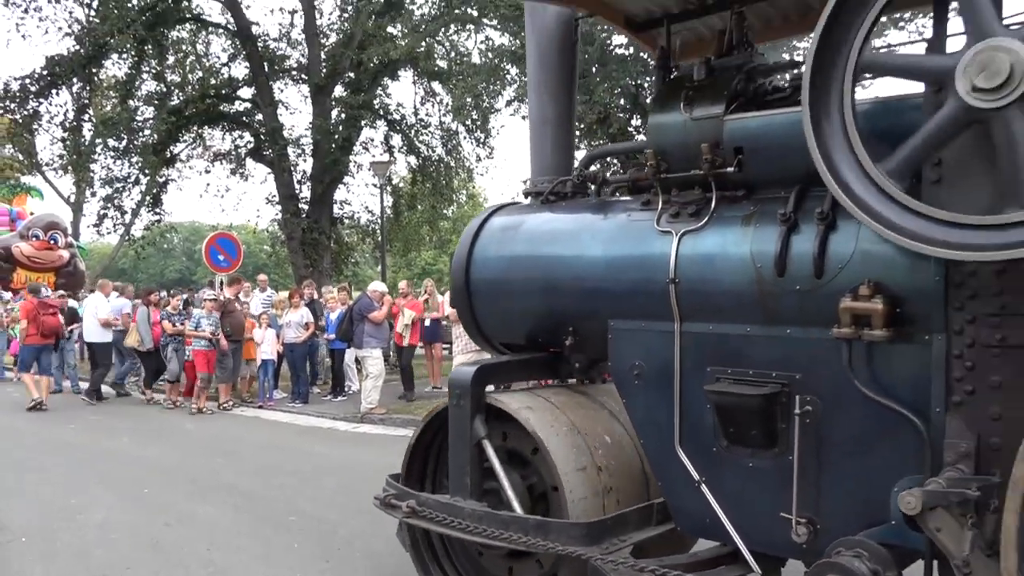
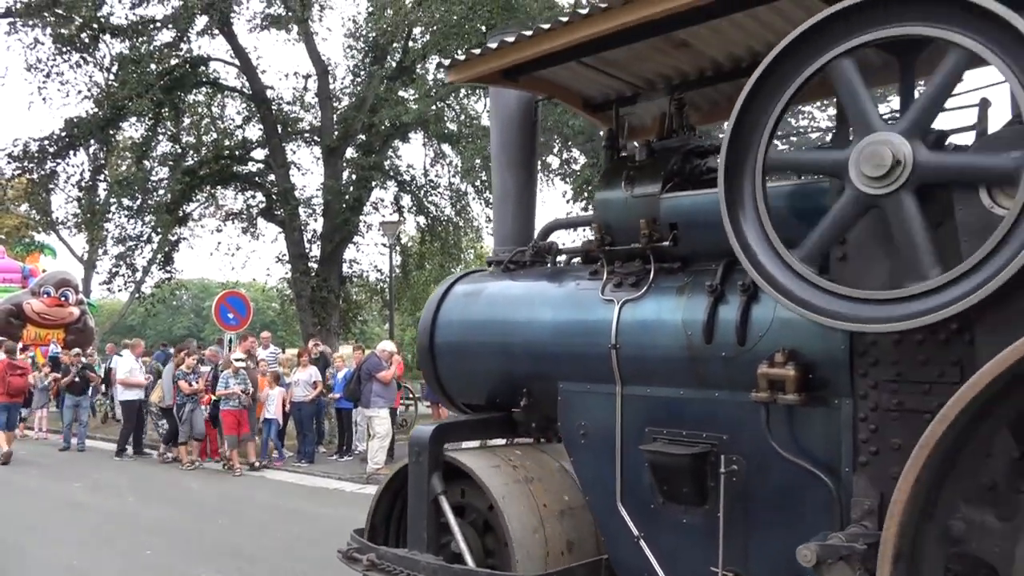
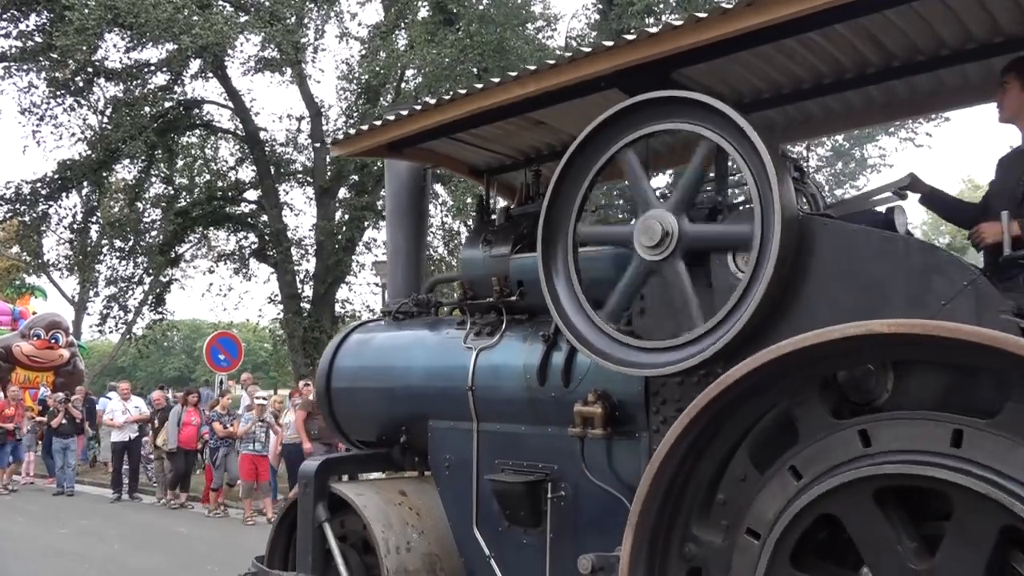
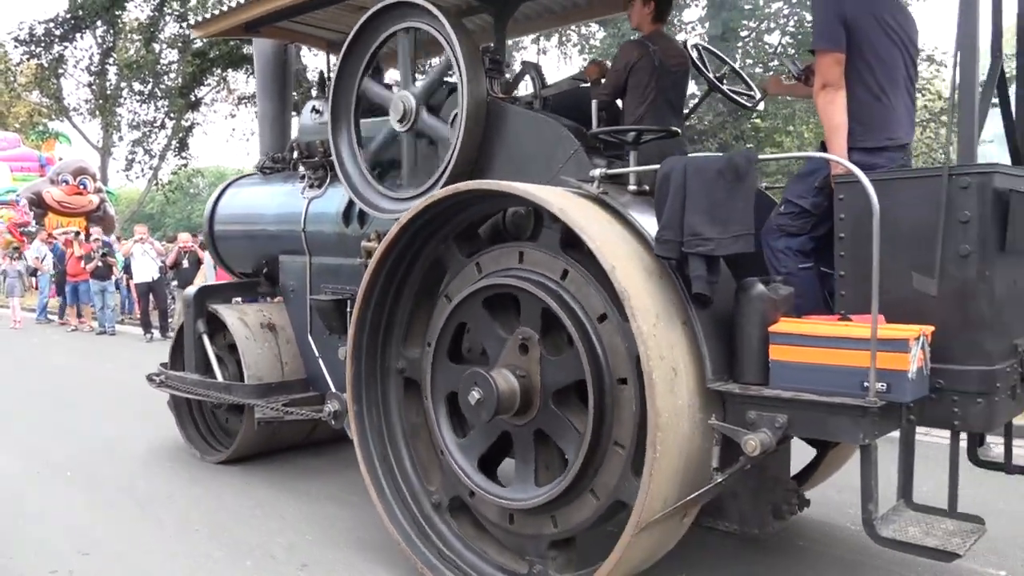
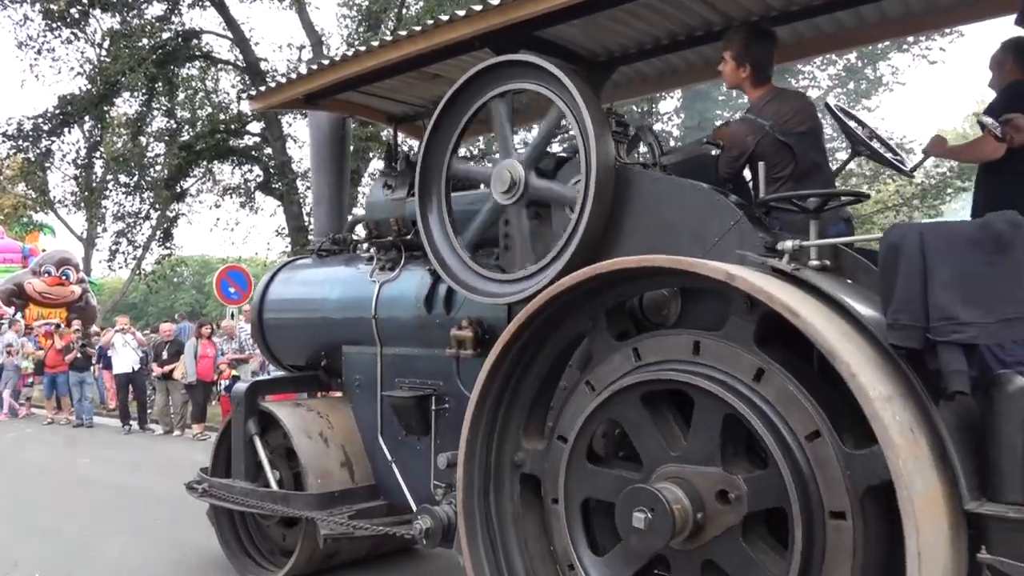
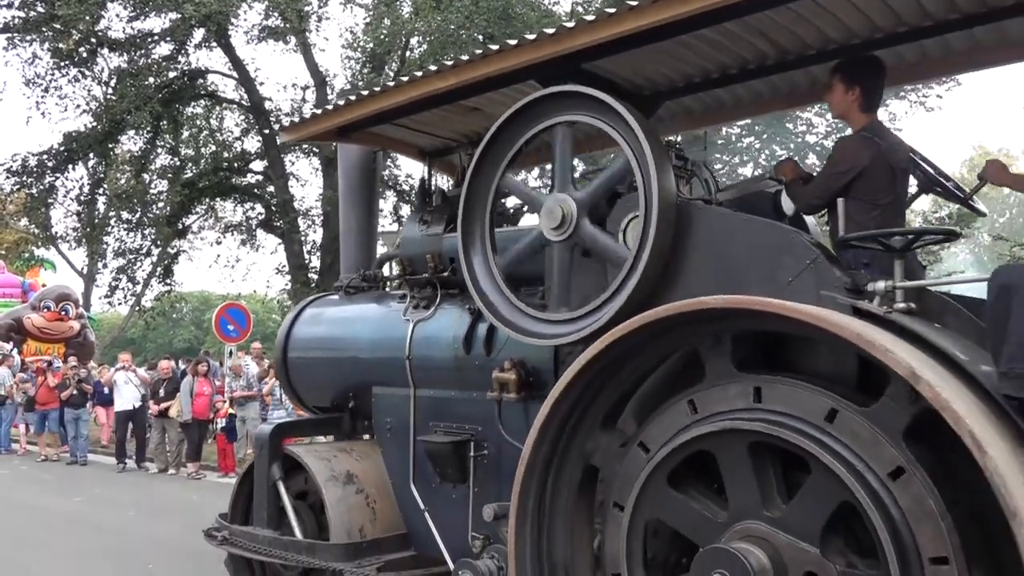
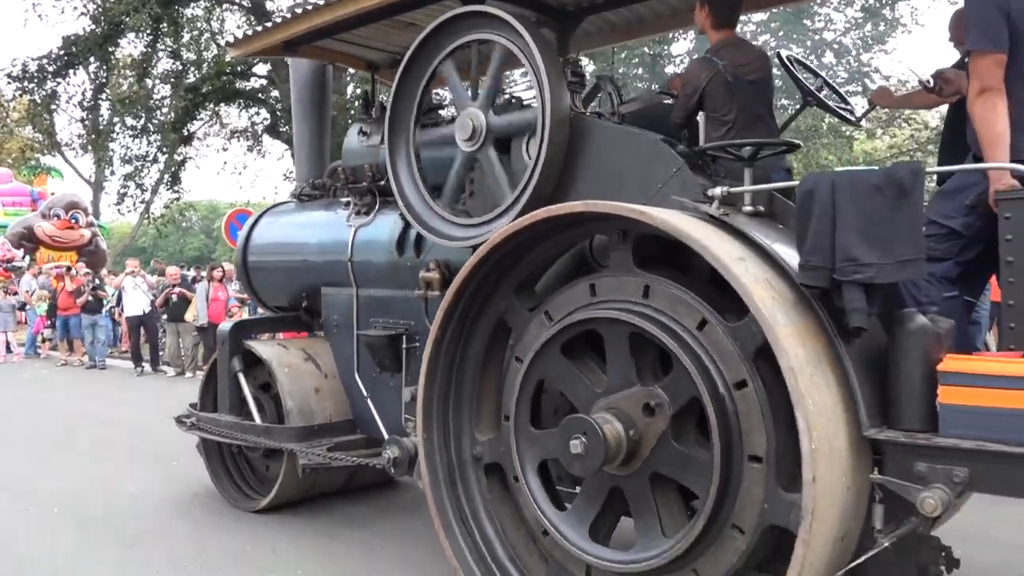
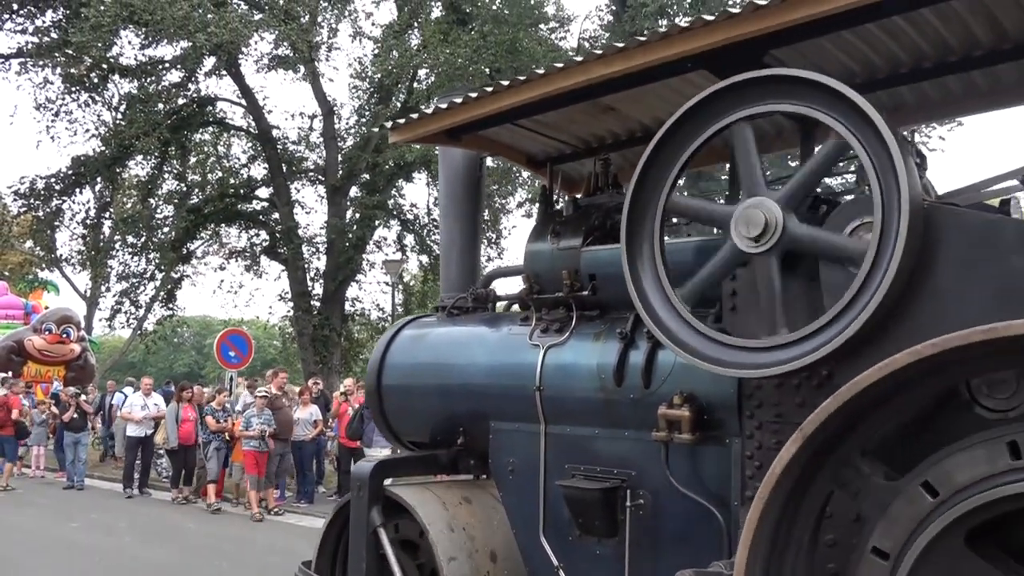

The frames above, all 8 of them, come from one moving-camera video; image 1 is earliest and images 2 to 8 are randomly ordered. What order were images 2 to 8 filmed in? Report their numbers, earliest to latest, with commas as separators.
2, 8, 3, 6, 5, 7, 4
